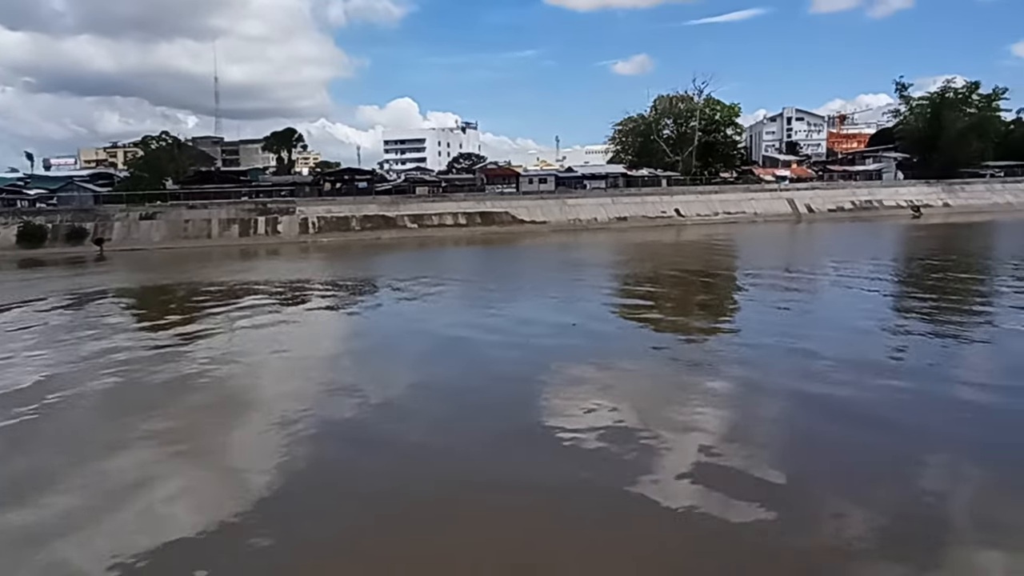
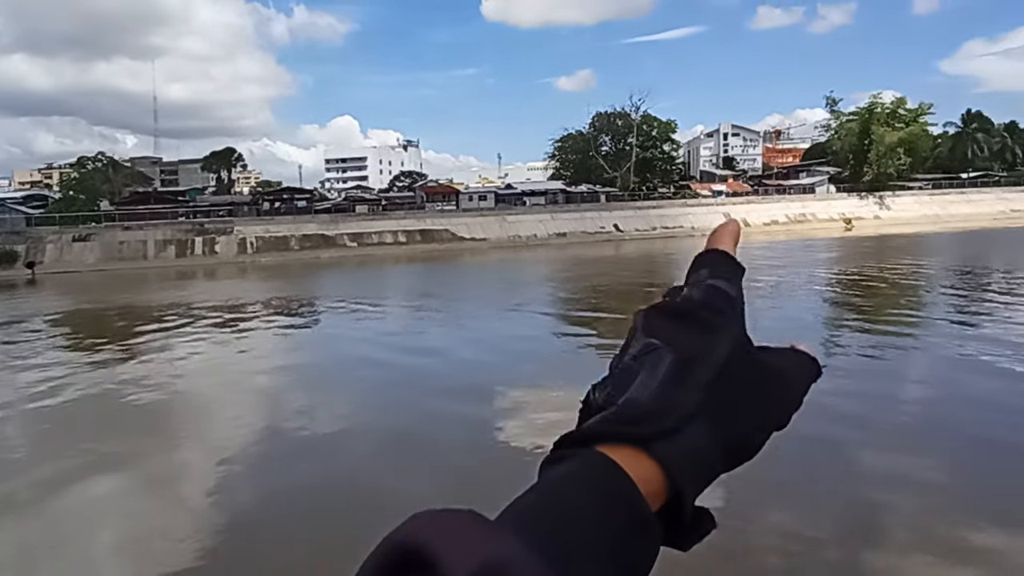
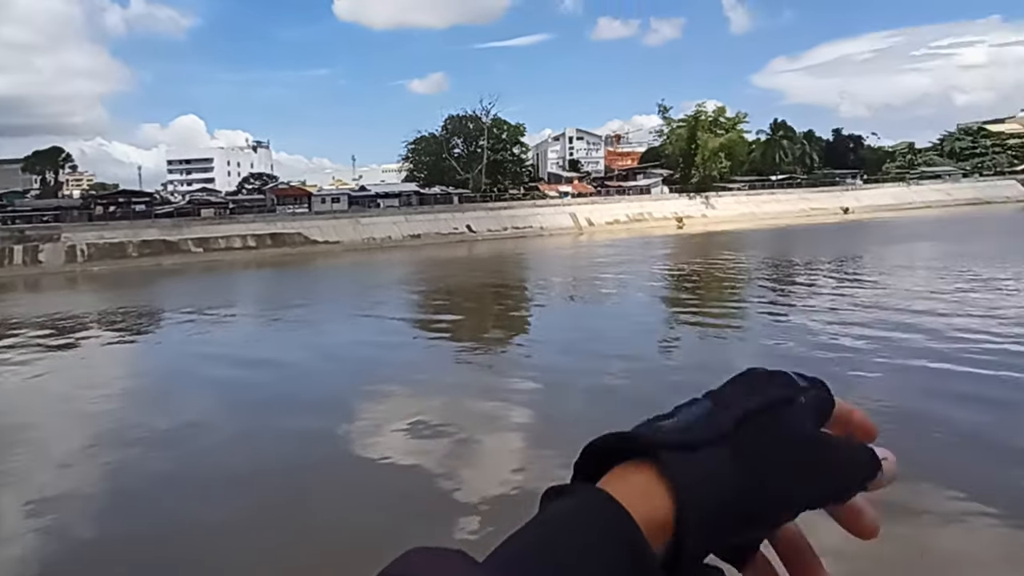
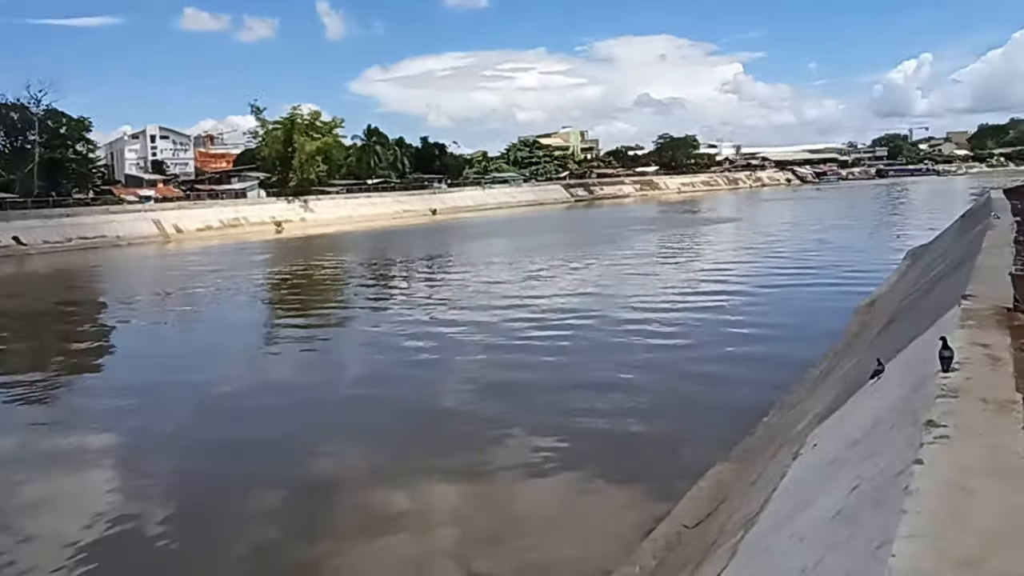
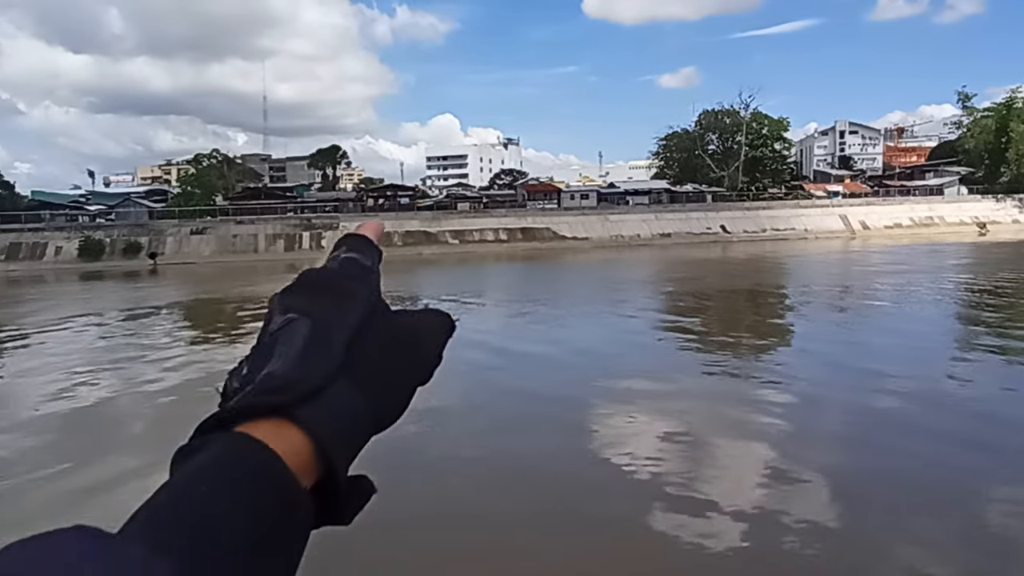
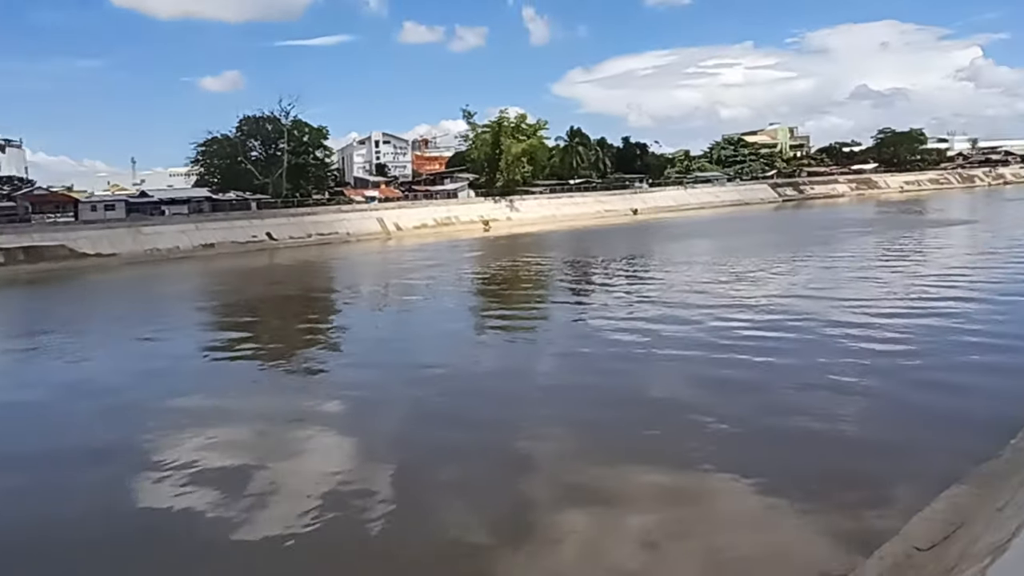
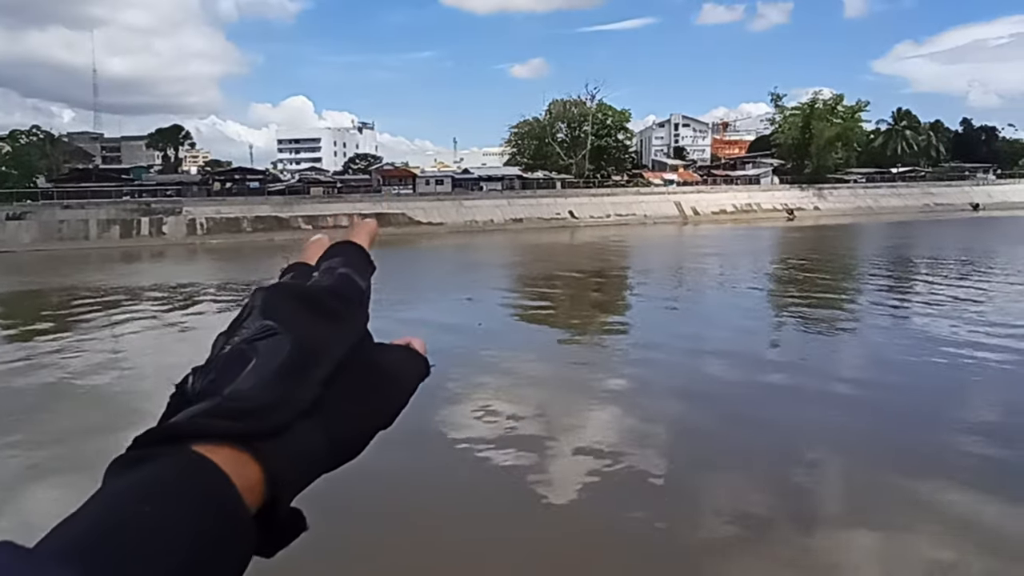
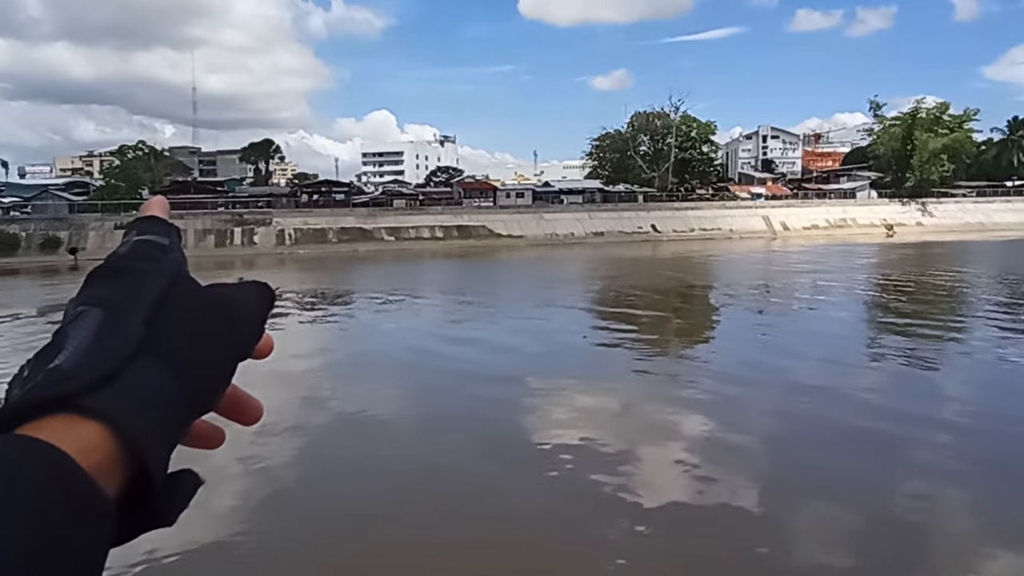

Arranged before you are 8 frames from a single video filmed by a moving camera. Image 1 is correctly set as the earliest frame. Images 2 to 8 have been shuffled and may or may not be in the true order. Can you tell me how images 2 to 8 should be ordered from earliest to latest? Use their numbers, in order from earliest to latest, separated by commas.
7, 8, 5, 2, 3, 6, 4
